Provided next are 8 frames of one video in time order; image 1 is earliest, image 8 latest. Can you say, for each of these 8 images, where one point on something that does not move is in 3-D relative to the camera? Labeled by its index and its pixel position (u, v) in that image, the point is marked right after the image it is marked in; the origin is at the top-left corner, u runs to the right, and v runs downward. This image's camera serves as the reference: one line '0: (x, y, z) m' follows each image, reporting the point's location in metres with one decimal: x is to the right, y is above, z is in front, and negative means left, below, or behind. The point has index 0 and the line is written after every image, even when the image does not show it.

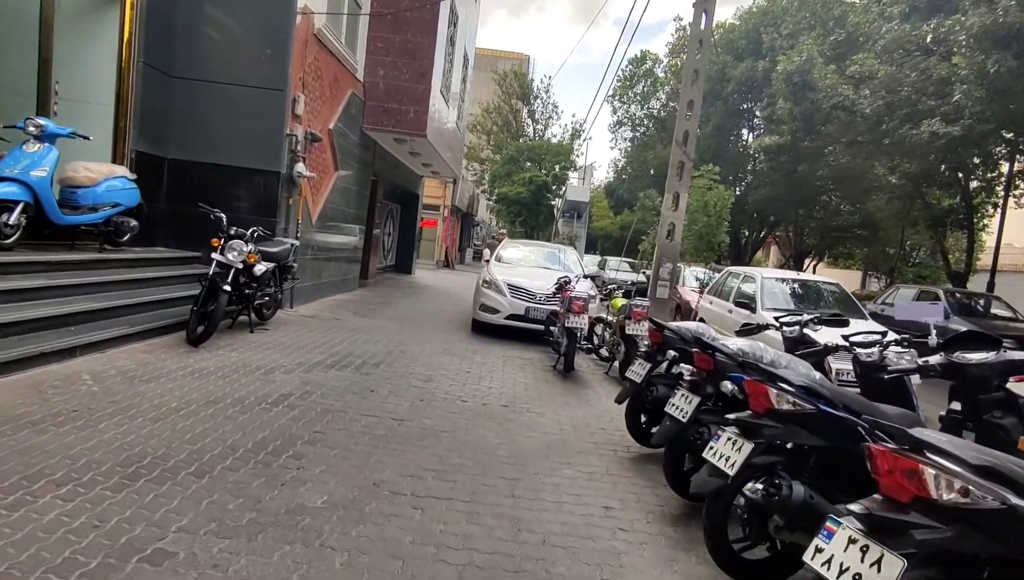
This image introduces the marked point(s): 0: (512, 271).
0: (0.0, +0.4, +10.8) m
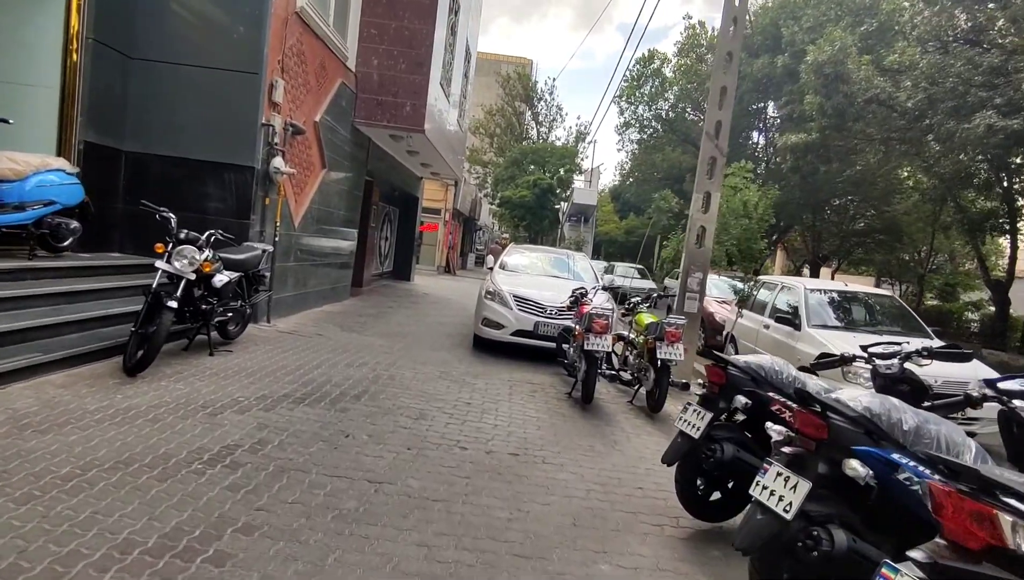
0: (+0.1, +0.2, +9.6) m
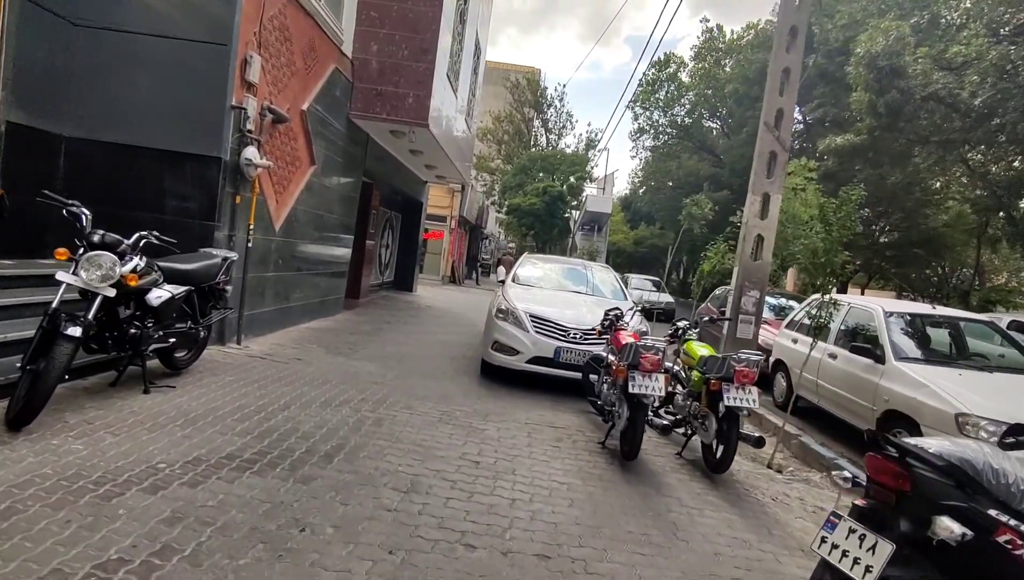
0: (+0.3, 0.0, +8.3) m
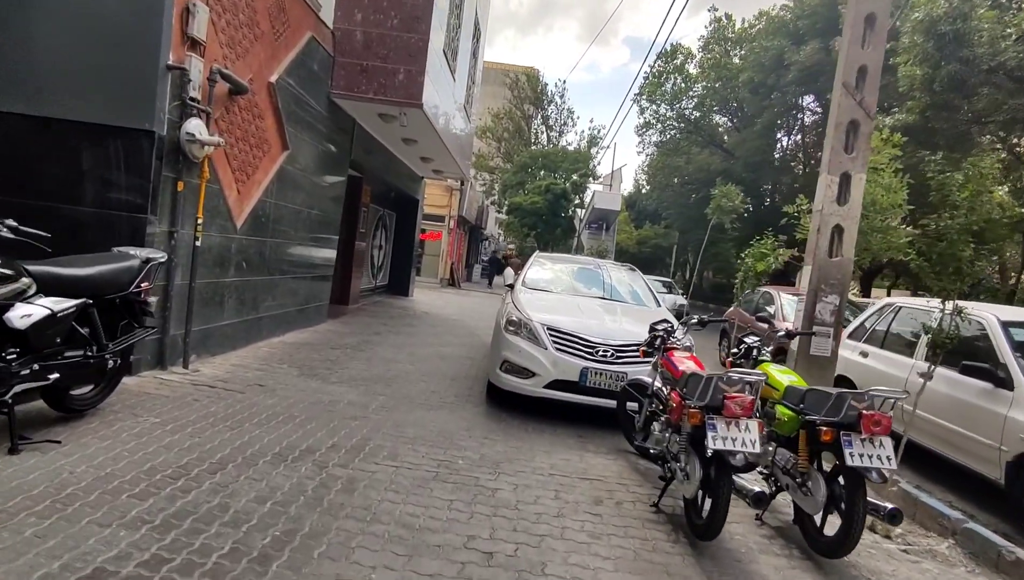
0: (+0.4, -0.1, +6.9) m
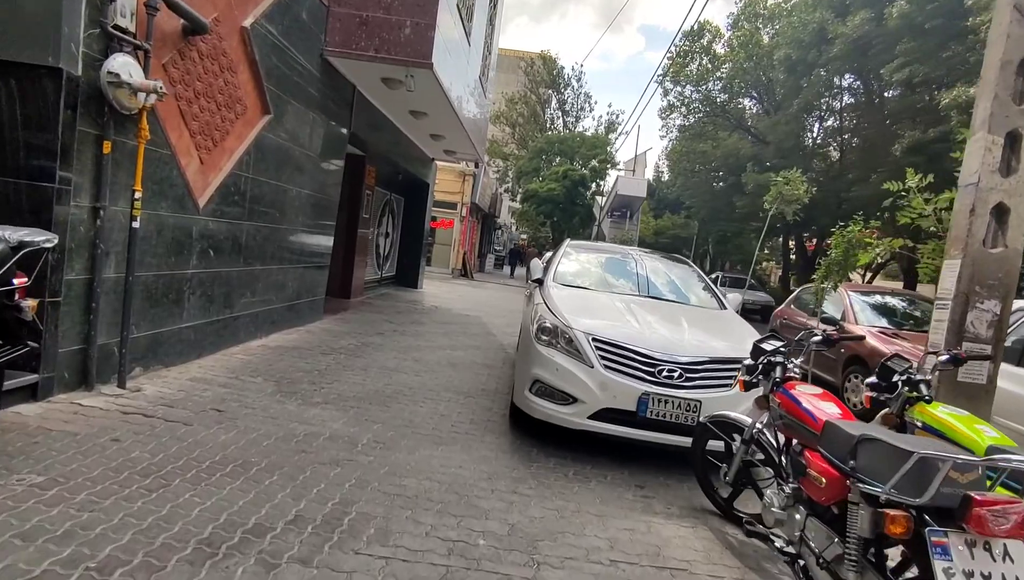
0: (+0.7, -0.1, +5.5) m
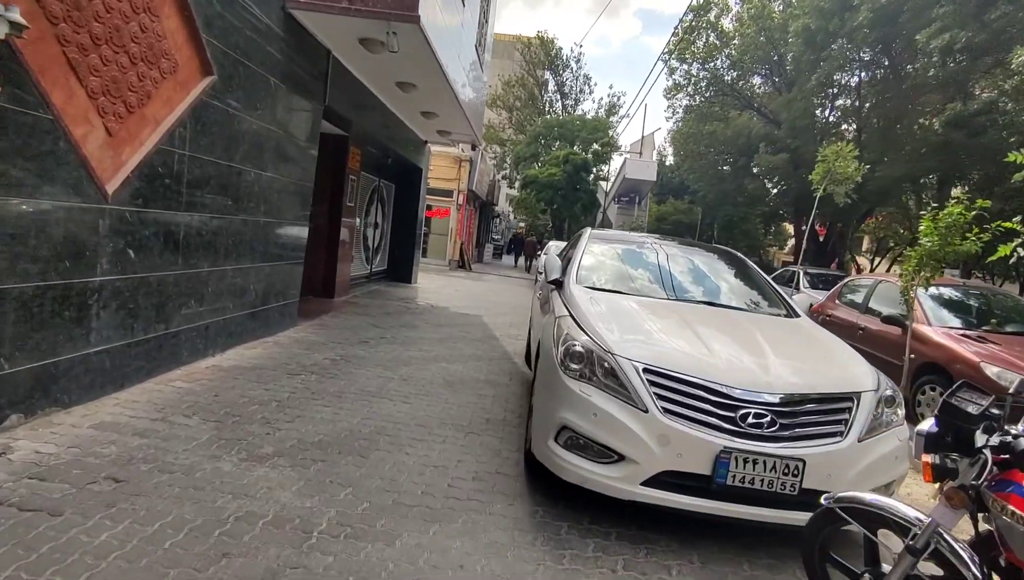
0: (+0.8, -0.1, +4.2) m
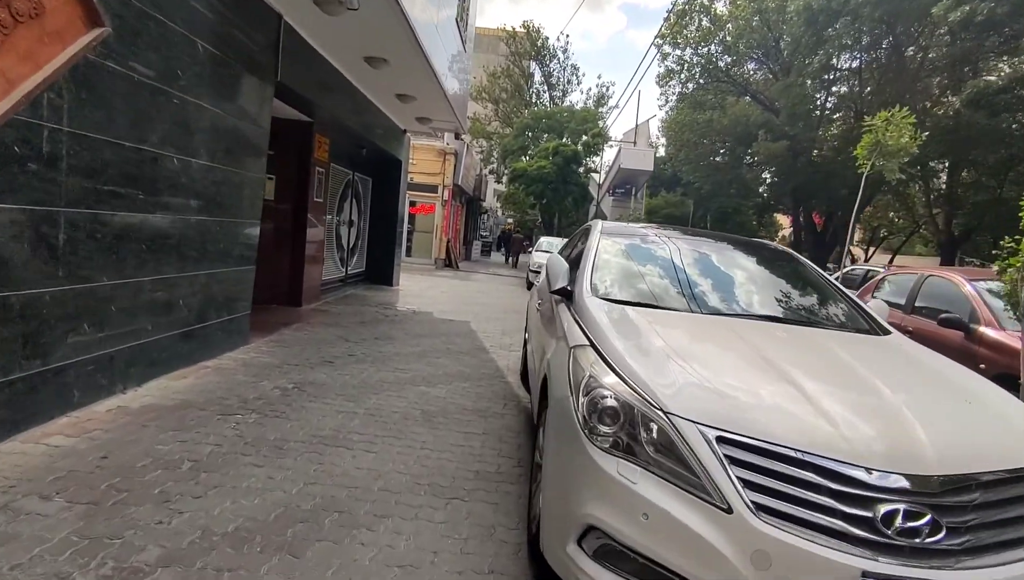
0: (+0.8, -0.2, +3.0) m
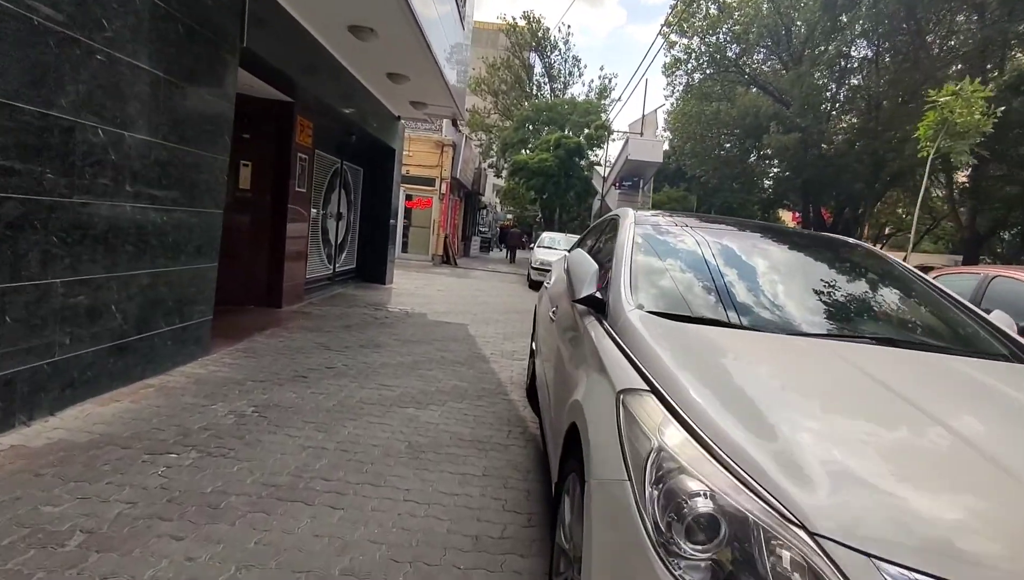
0: (+0.9, -0.2, +2.1) m
